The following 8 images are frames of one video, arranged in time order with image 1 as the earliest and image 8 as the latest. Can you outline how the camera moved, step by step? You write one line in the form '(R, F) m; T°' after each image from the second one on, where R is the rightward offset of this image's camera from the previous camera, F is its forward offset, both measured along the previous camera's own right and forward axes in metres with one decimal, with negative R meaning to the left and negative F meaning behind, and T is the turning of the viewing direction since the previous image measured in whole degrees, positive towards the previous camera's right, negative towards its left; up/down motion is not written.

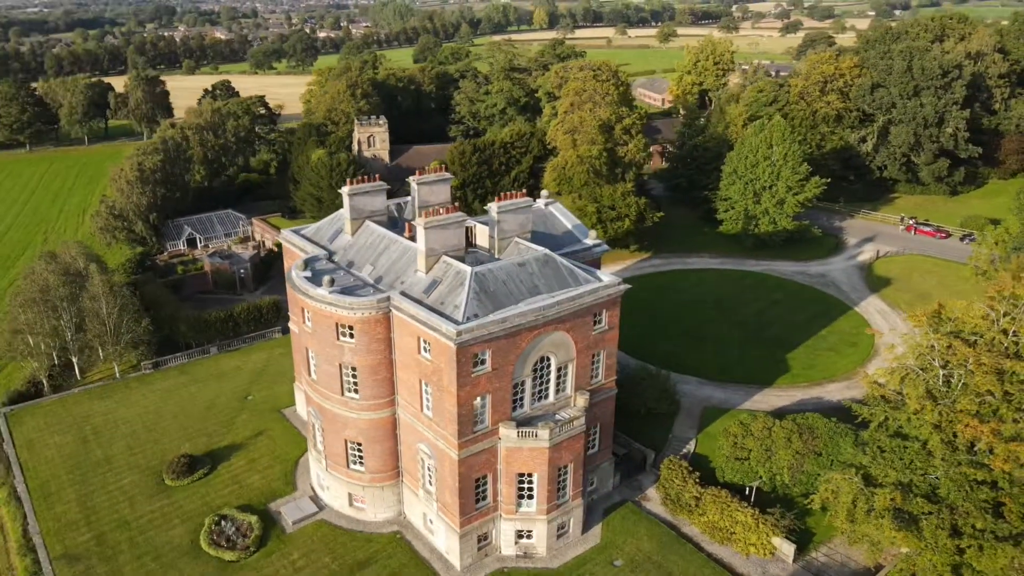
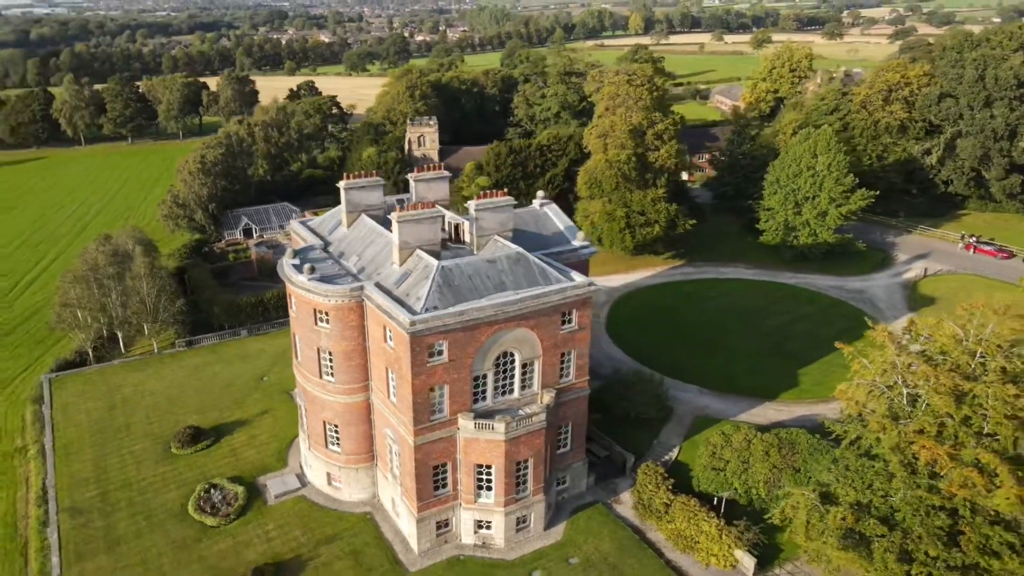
(+5.2, -0.5) m; -7°
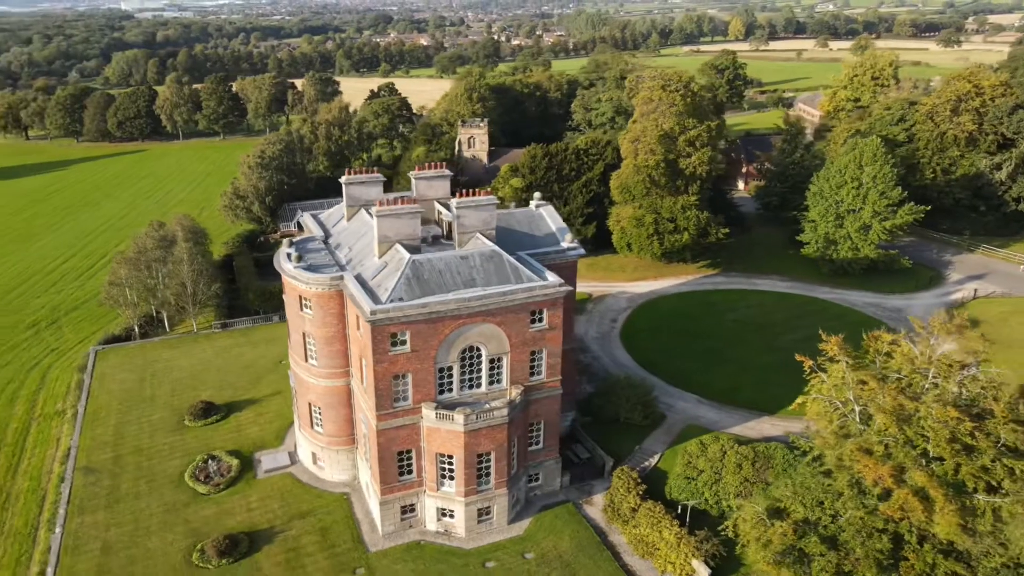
(+5.3, -0.5) m; -7°
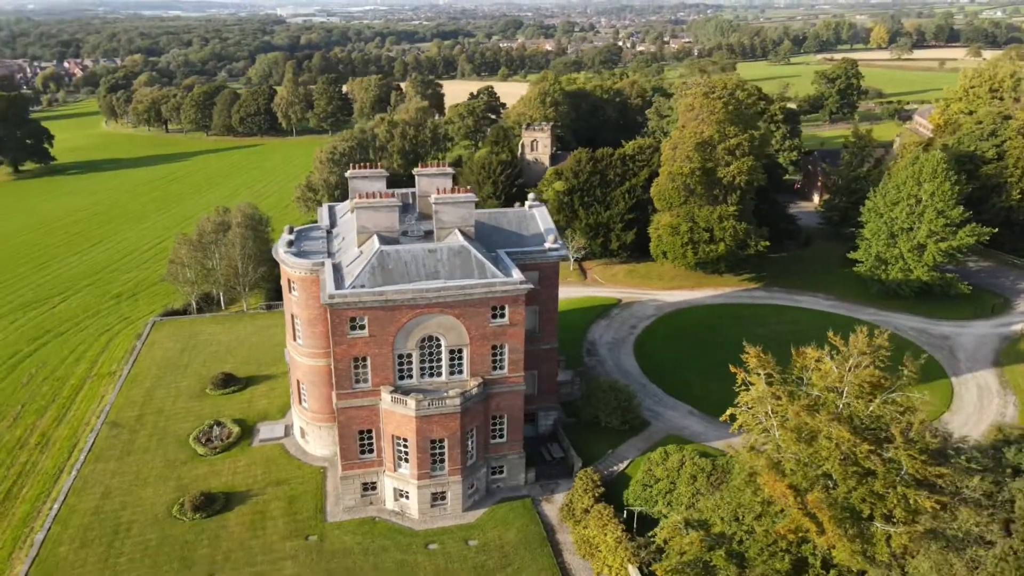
(+7.1, -0.4) m; -9°
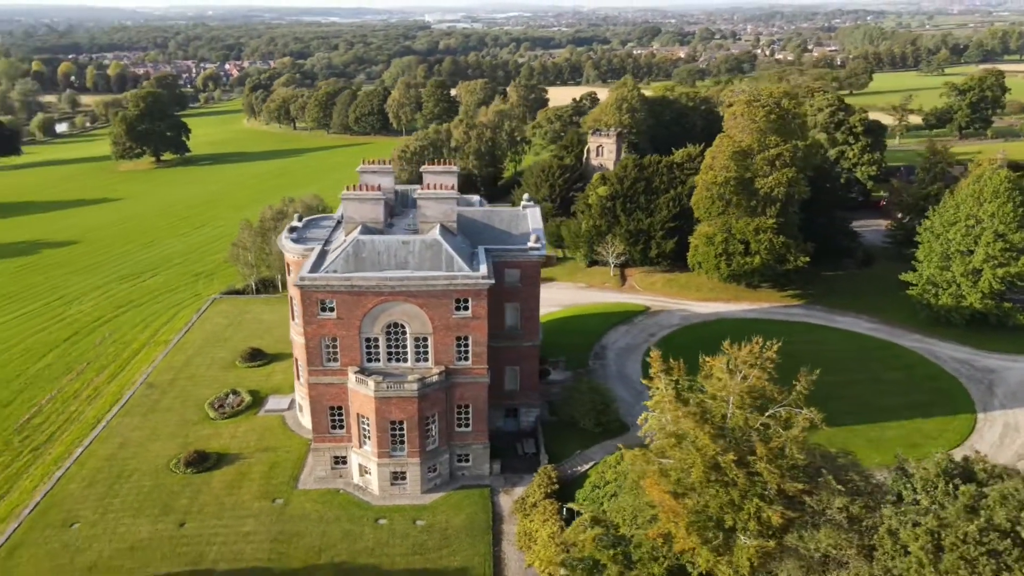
(+7.7, -0.5) m; -10°
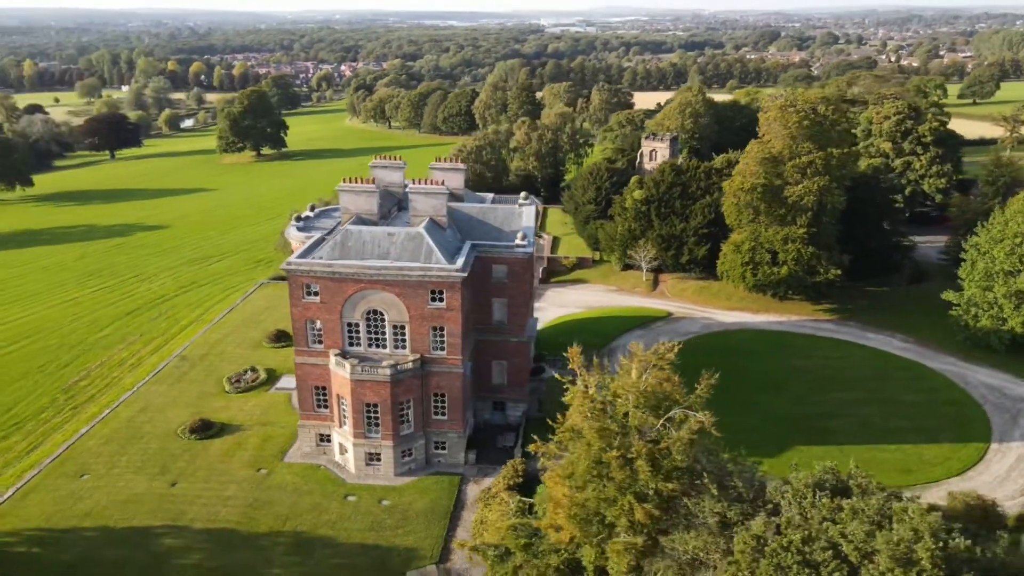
(+6.3, -0.4) m; -8°
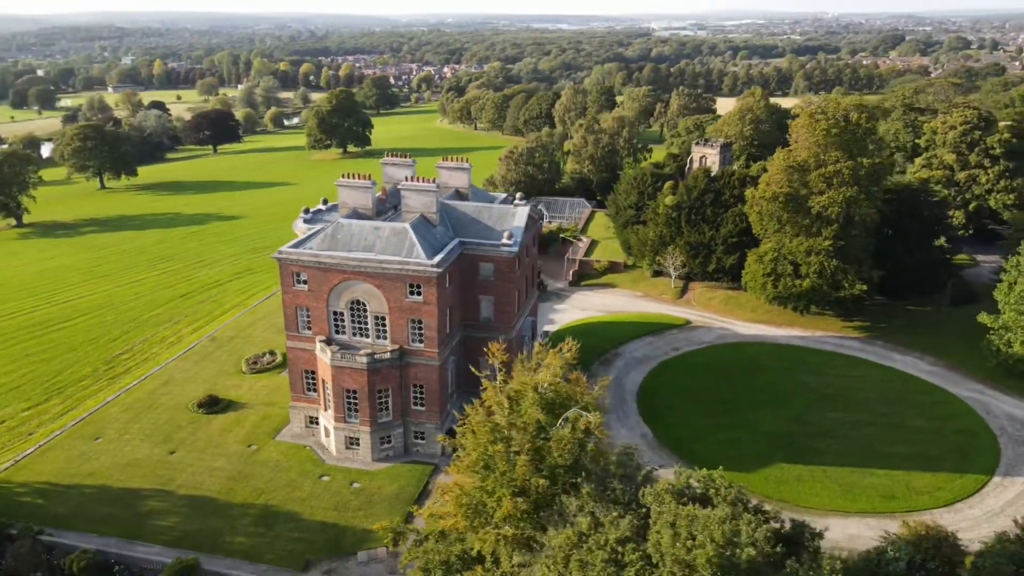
(+6.2, -0.3) m; -7°
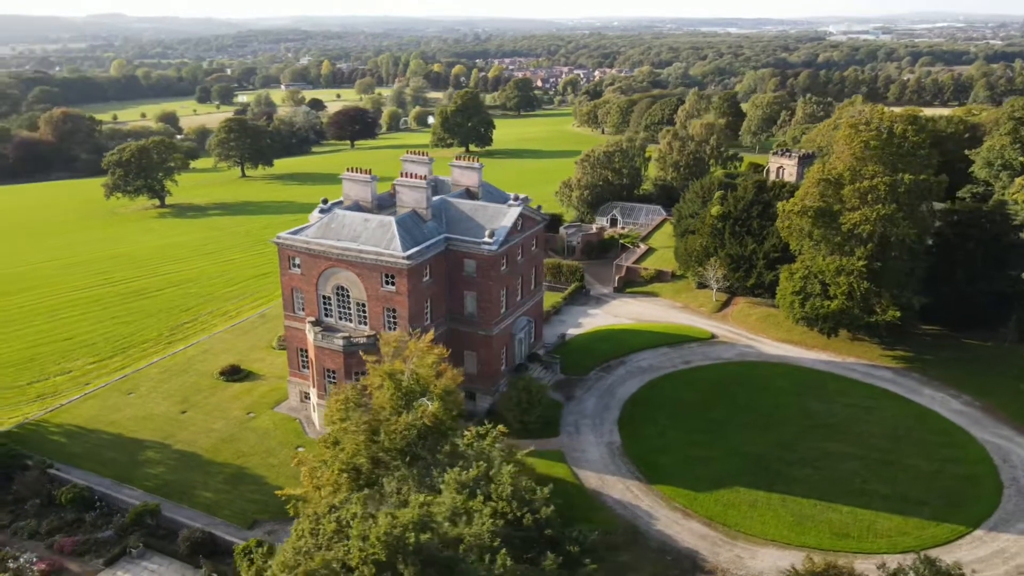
(+9.4, 0.0) m; -11°
